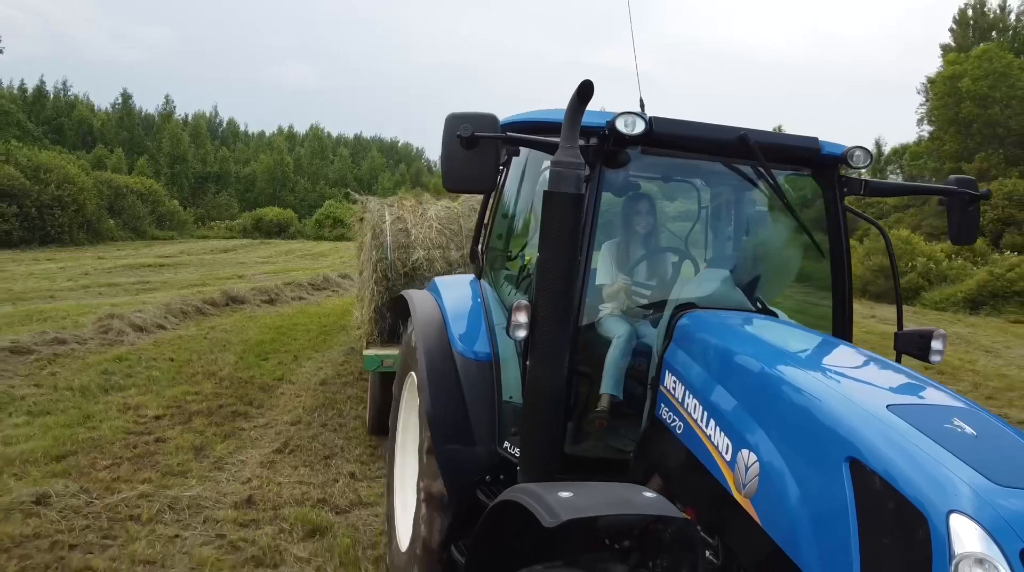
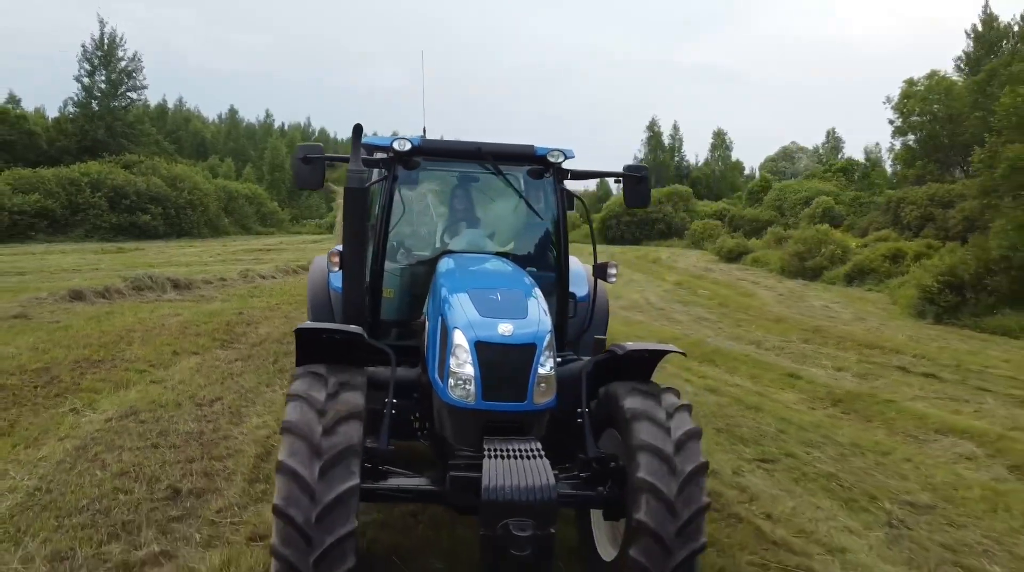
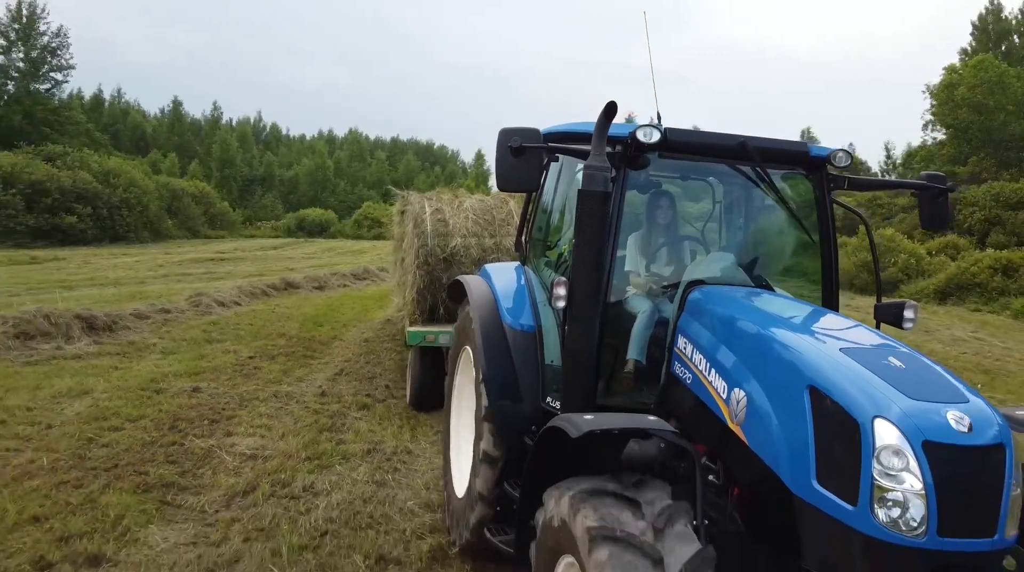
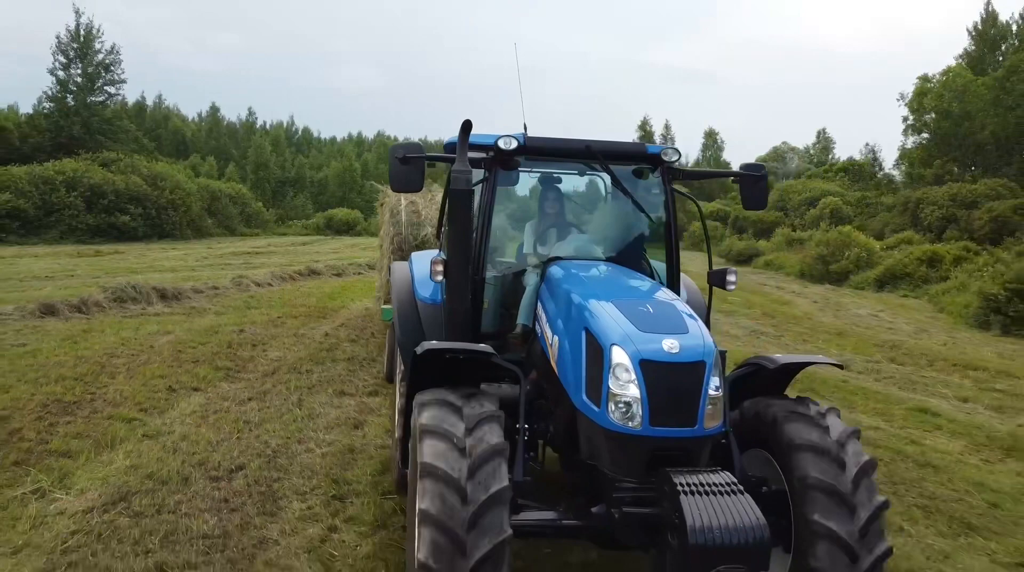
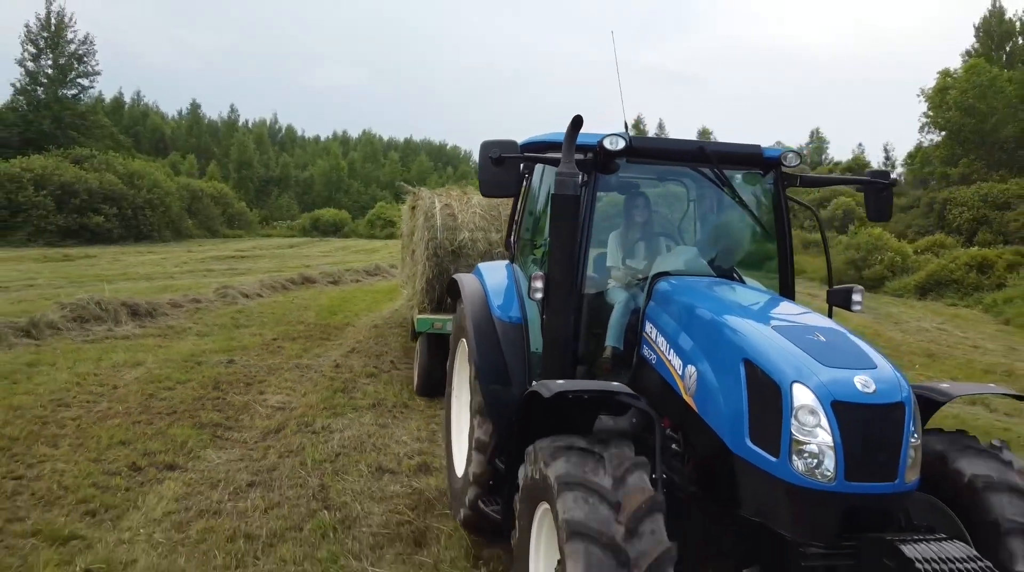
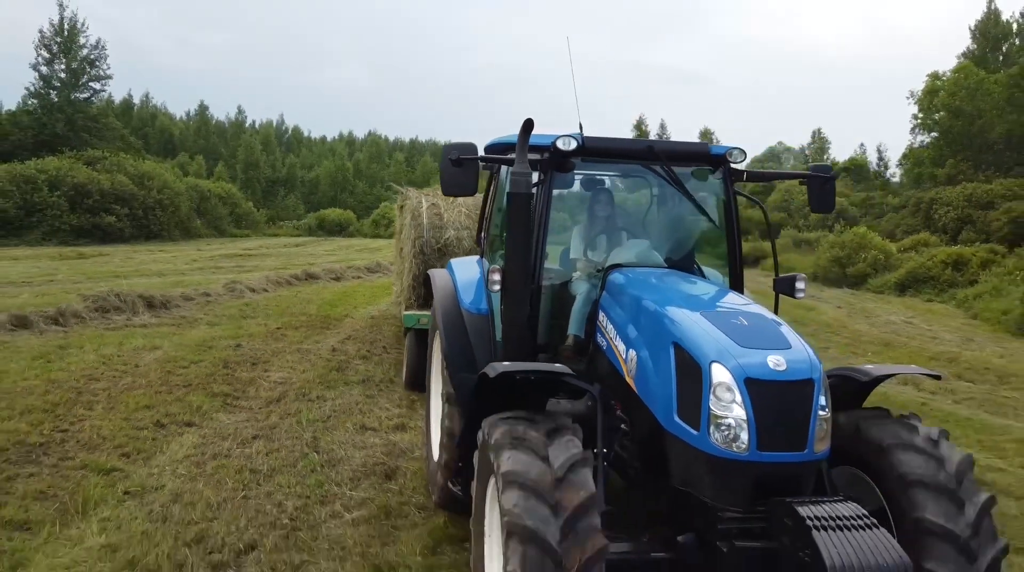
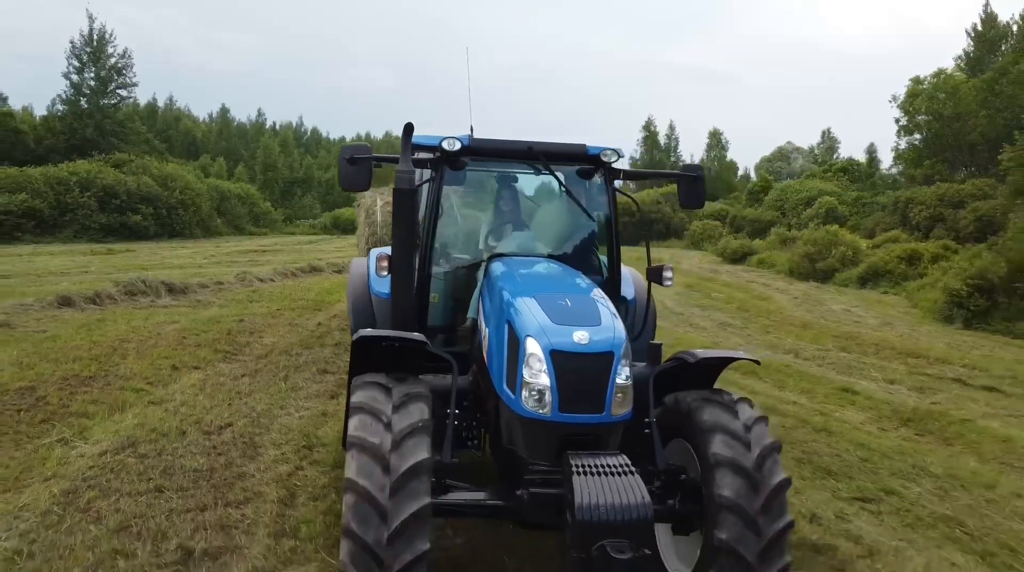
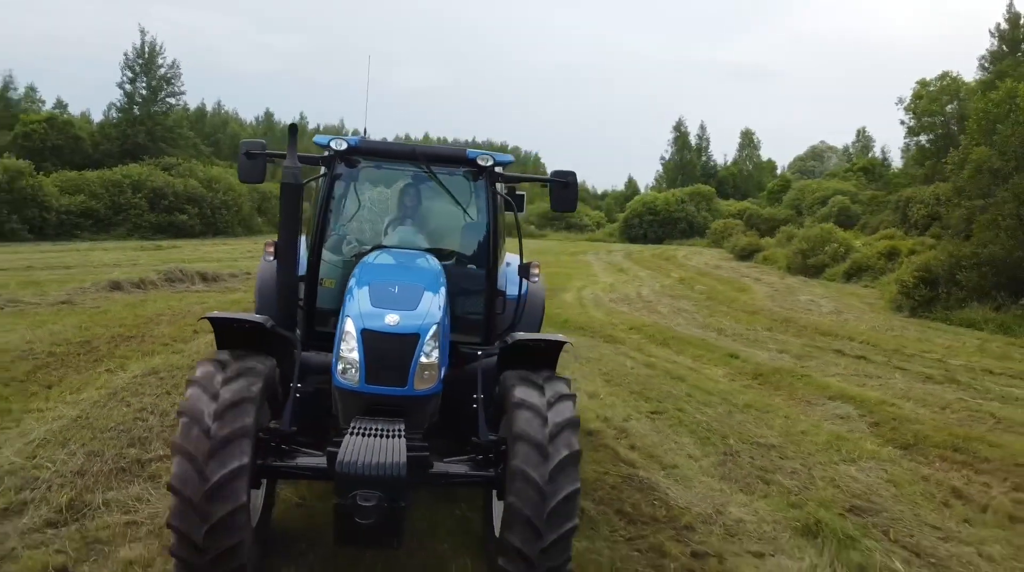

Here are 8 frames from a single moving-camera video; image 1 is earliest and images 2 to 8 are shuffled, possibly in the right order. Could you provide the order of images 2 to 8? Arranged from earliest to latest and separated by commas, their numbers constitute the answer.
3, 5, 6, 4, 7, 2, 8
